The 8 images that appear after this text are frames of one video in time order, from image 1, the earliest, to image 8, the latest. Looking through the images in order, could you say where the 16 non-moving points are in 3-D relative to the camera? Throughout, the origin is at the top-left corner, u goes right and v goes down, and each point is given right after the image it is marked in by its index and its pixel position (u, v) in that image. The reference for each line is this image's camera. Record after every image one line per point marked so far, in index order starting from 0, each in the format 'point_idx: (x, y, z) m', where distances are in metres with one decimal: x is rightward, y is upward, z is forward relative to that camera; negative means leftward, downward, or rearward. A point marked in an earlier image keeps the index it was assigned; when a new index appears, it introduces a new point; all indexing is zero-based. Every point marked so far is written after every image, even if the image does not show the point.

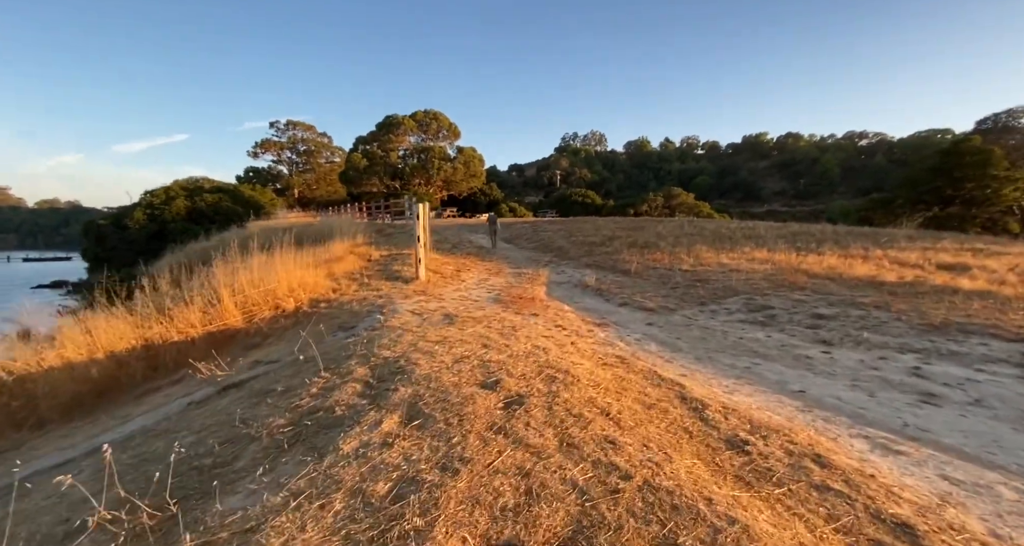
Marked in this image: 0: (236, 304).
0: (-4.4, -0.5, +6.7) m
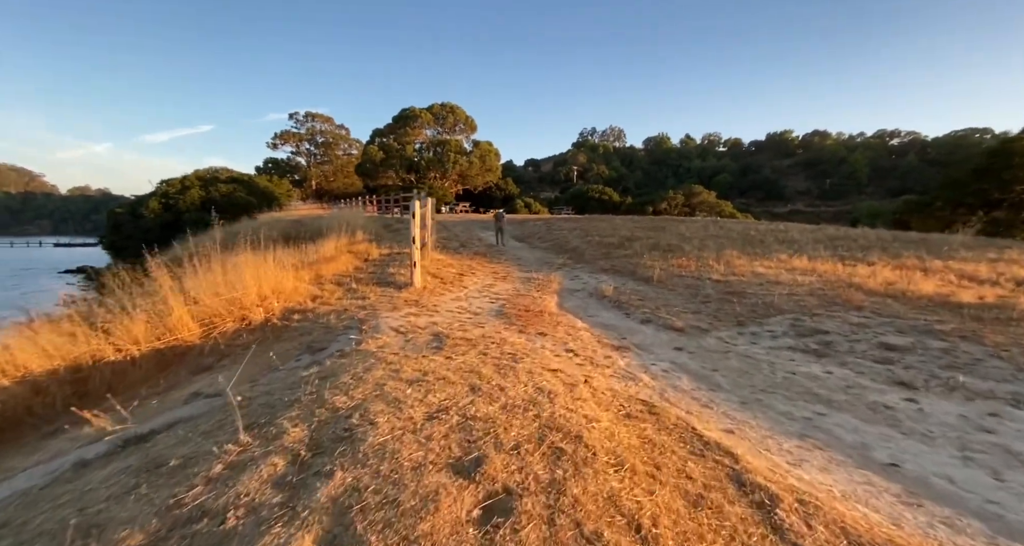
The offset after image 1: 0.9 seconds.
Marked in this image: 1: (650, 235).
0: (-4.3, -0.6, +5.7) m
1: (+5.8, +1.5, +17.5) m
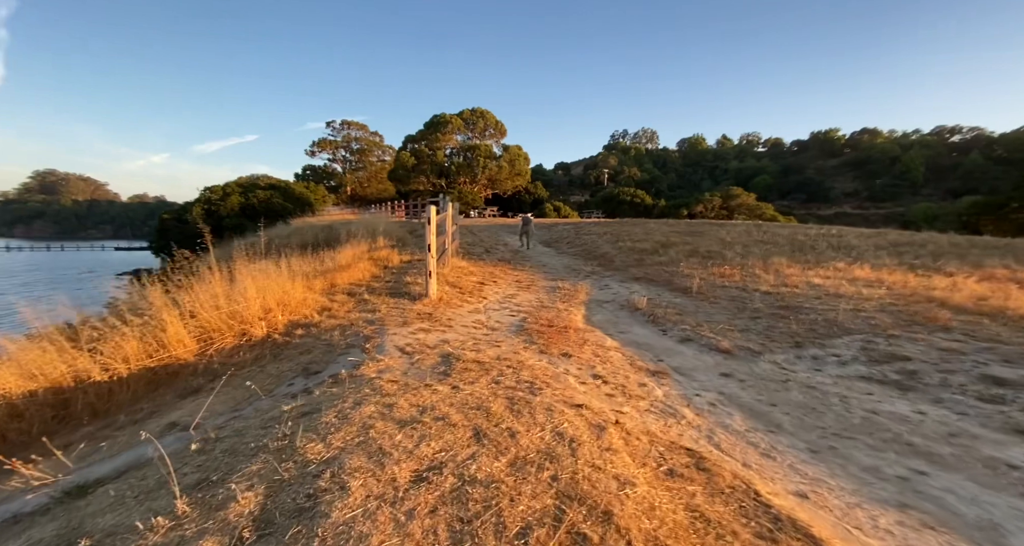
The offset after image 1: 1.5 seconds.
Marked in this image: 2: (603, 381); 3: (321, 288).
0: (-4.1, -0.7, +5.4) m
1: (+6.8, +1.2, +16.4) m
2: (+1.0, -1.2, +4.8) m
3: (-3.5, -0.3, +7.6) m
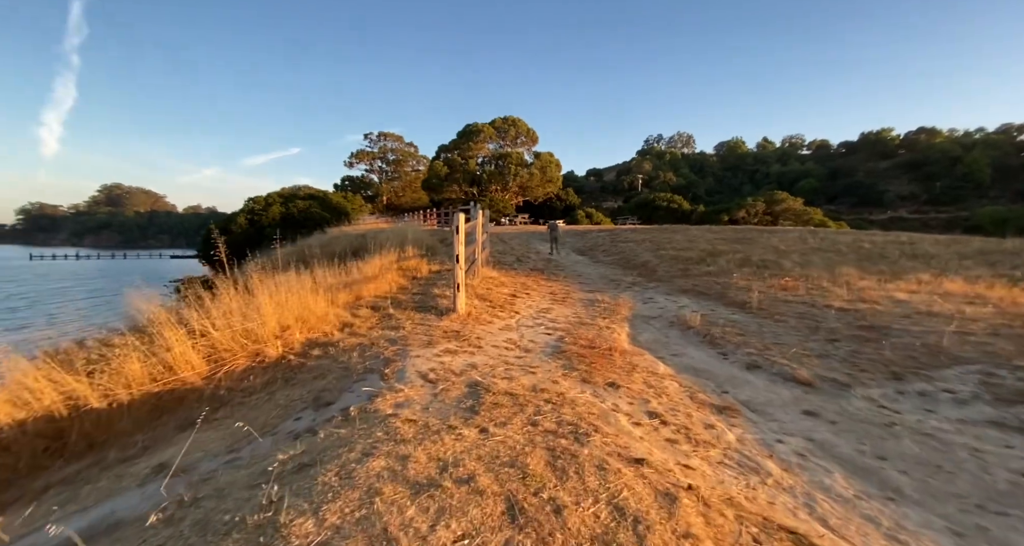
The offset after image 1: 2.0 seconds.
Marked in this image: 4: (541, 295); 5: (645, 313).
0: (-3.6, -0.9, +4.9) m
1: (+8.1, +0.9, +15.2) m
2: (+1.4, -1.4, +4.0) m
3: (-2.9, -0.5, +7.2) m
4: (+0.7, -0.5, +9.6) m
5: (+2.7, -0.8, +8.4) m
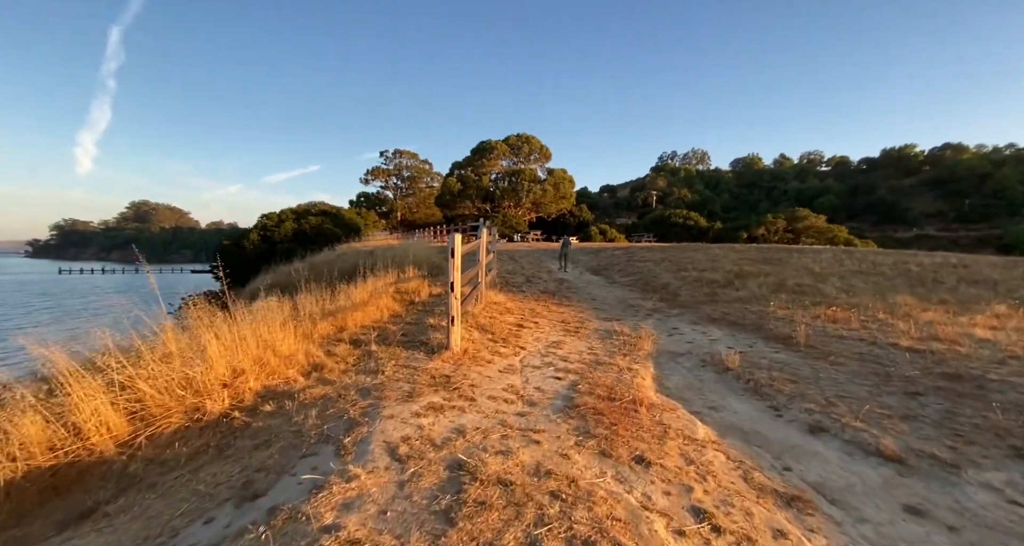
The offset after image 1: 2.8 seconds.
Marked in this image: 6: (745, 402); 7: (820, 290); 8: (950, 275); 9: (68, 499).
0: (-3.6, -1.2, +4.0) m
1: (+8.4, +0.1, +13.9) m
2: (+1.4, -1.7, +2.9) m
3: (-2.8, -0.9, +6.2) m
4: (+0.8, -1.0, +8.5) m
5: (+2.8, -1.3, +7.3) m
6: (+2.9, -1.6, +5.2) m
7: (+7.8, -0.4, +10.7) m
8: (+12.5, 0.0, +12.0) m
9: (-3.4, -1.7, +3.3) m
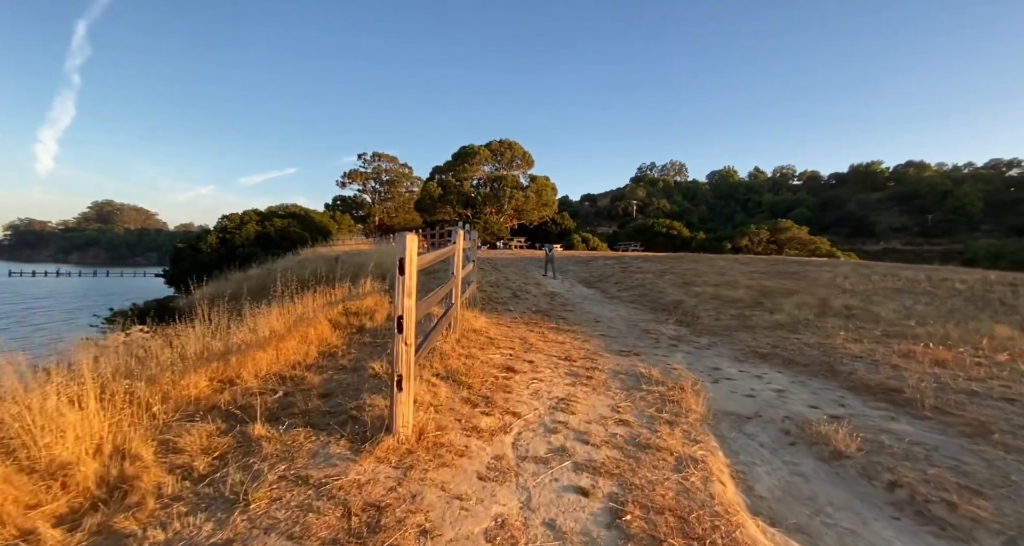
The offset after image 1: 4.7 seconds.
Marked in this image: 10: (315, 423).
0: (-3.6, -1.4, +1.4) m
1: (+7.9, -0.4, +11.9) m
2: (+1.4, -1.9, +0.5) m
3: (-2.9, -1.1, +3.7) m
4: (+0.6, -1.3, +6.1) m
5: (+2.6, -1.6, +5.0) m
6: (+2.8, -1.8, +2.9) m
7: (+7.5, -0.8, +8.6) m
8: (+12.2, -0.5, +10.2) m
9: (-3.4, -1.9, +0.7) m
10: (-1.7, -1.3, +3.6) m
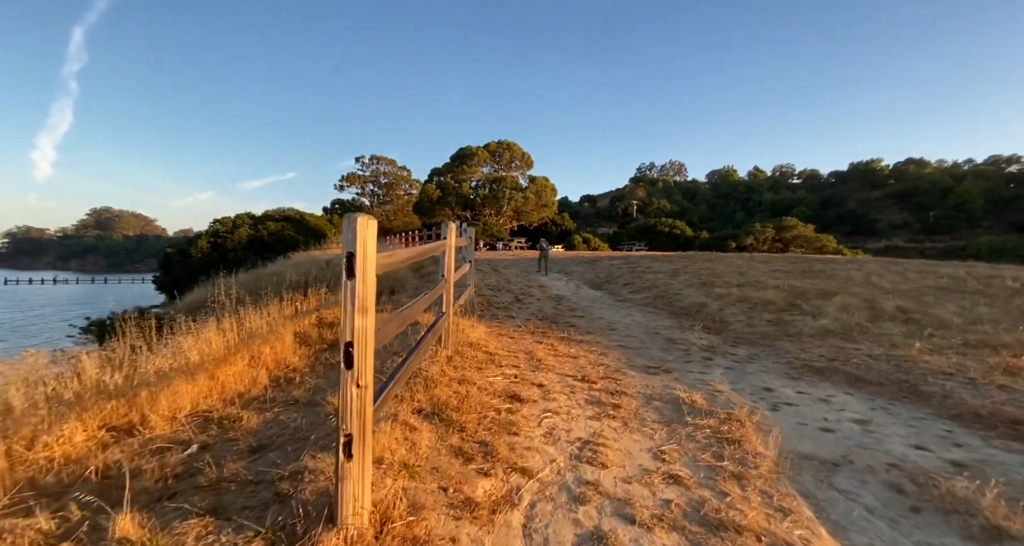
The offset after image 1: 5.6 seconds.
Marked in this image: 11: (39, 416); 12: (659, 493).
0: (-3.6, -1.4, +0.1) m
1: (+8.0, -0.4, +10.6) m
2: (+1.5, -1.9, -0.7) m
3: (-2.8, -1.2, +2.4) m
4: (+0.7, -1.3, +4.9) m
5: (+2.7, -1.6, +3.7) m
6: (+2.9, -1.8, +1.7) m
7: (+7.6, -0.8, +7.4) m
8: (+12.2, -0.4, +9.0) m
9: (-3.3, -1.9, -0.6) m
10: (-1.6, -1.3, +2.4) m
11: (-3.4, -0.9, +3.0) m
12: (+1.1, -1.6, +3.0) m
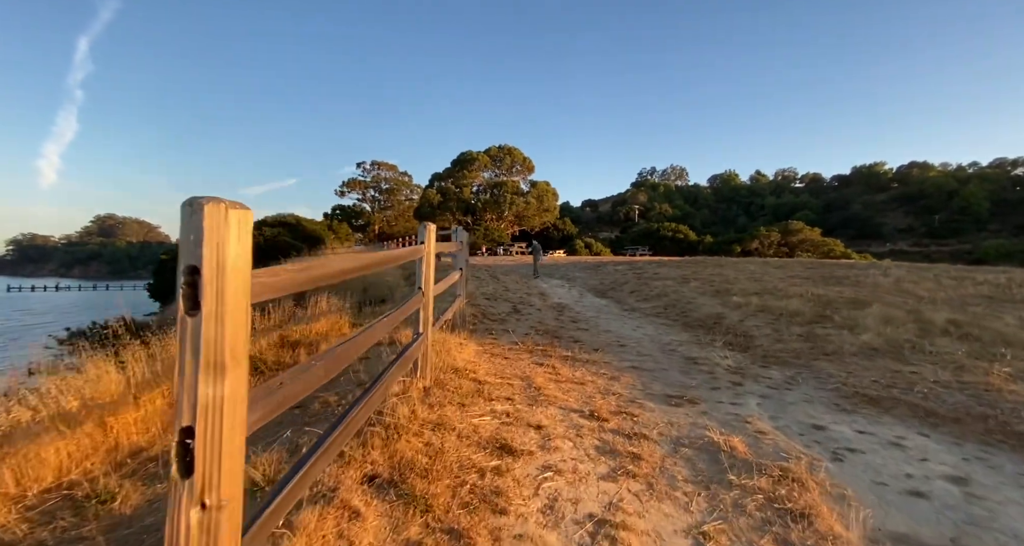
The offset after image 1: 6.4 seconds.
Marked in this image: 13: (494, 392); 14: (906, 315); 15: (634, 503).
0: (-3.7, -1.5, -0.9) m
1: (+7.9, -0.5, +9.6) m
2: (+1.4, -2.0, -1.8) m
3: (-2.9, -1.3, +1.4) m
4: (+0.6, -1.5, +3.9) m
5: (+2.6, -1.7, +2.7) m
6: (+2.8, -1.9, +0.7) m
7: (+7.5, -0.9, +6.3) m
8: (+12.1, -0.5, +7.9) m
9: (-3.5, -2.0, -1.6) m
10: (-1.7, -1.4, +1.4) m
11: (-3.5, -1.0, +2.1) m
12: (+1.0, -1.7, +2.0) m
13: (-0.2, -1.3, +4.7) m
14: (+7.3, -0.7, +7.8) m
15: (+0.9, -1.6, +3.0) m
